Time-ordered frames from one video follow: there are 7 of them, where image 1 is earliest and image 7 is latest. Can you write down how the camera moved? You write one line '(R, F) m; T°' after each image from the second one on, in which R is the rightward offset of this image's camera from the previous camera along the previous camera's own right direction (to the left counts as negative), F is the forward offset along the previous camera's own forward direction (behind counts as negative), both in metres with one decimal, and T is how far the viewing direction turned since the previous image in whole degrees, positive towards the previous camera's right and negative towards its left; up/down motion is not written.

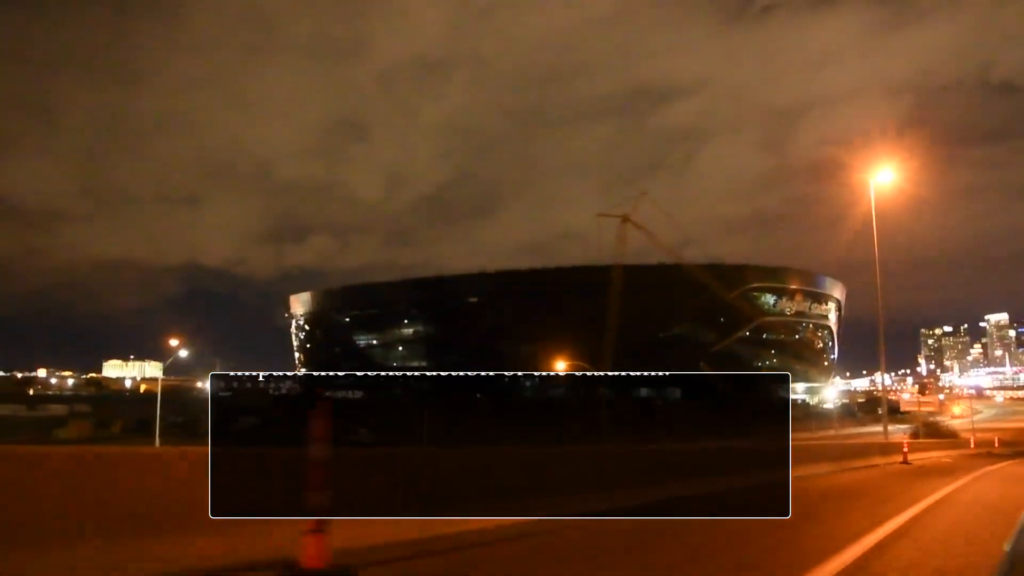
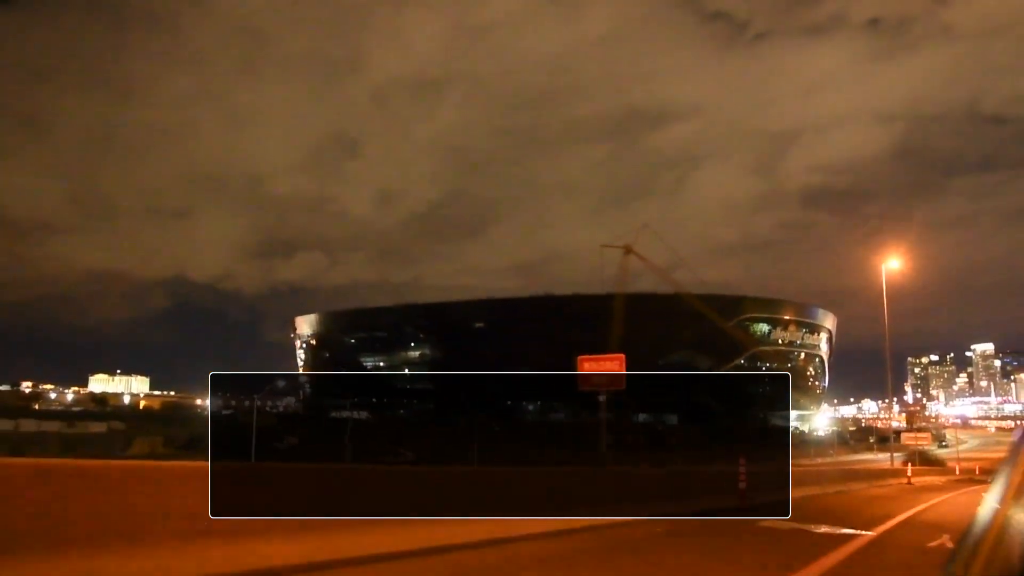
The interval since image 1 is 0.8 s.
(-0.8, -1.6) m; +1°
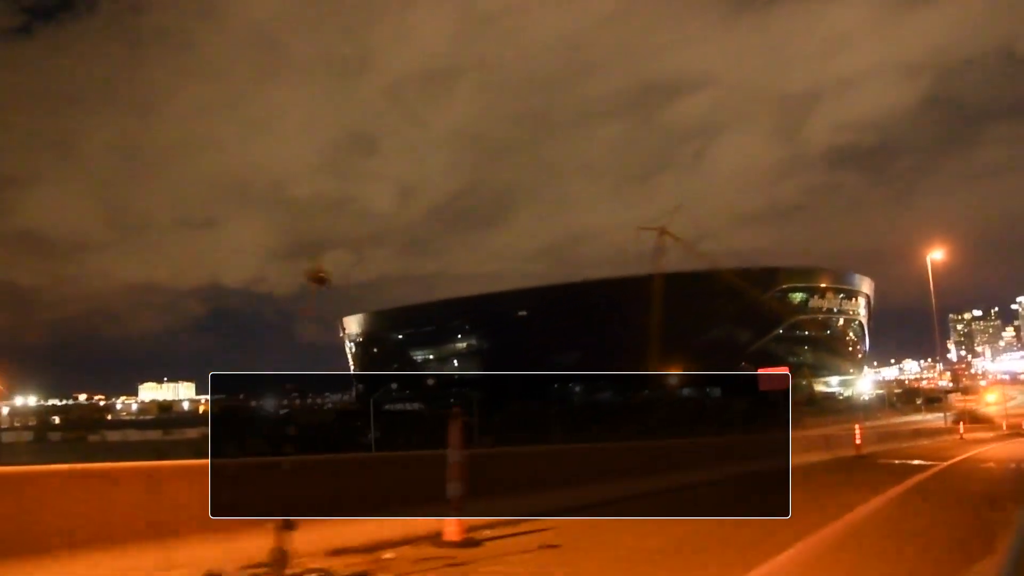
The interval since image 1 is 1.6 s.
(-0.5, -1.5) m; -2°
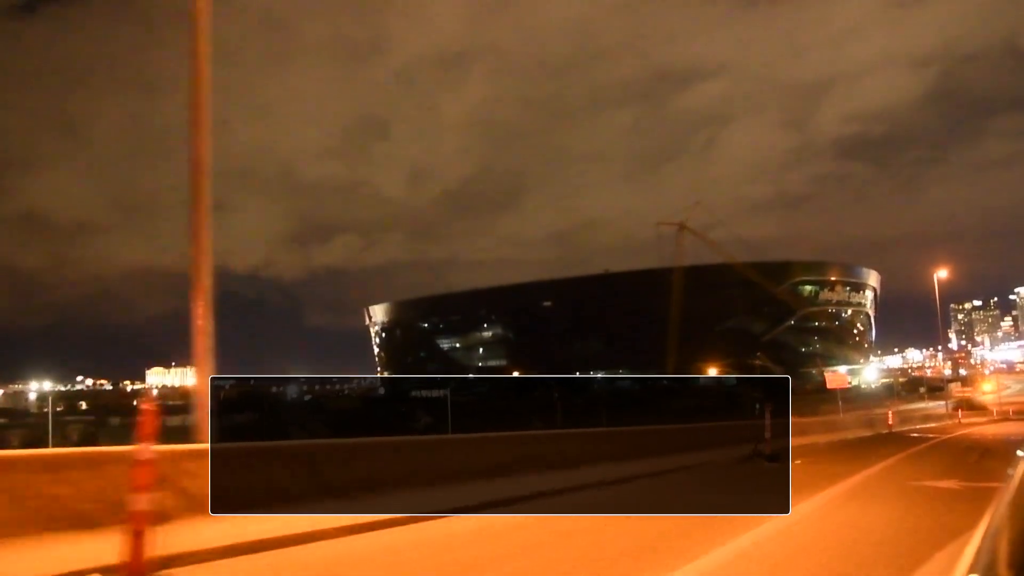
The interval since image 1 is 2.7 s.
(-1.0, -2.4) m; 0°
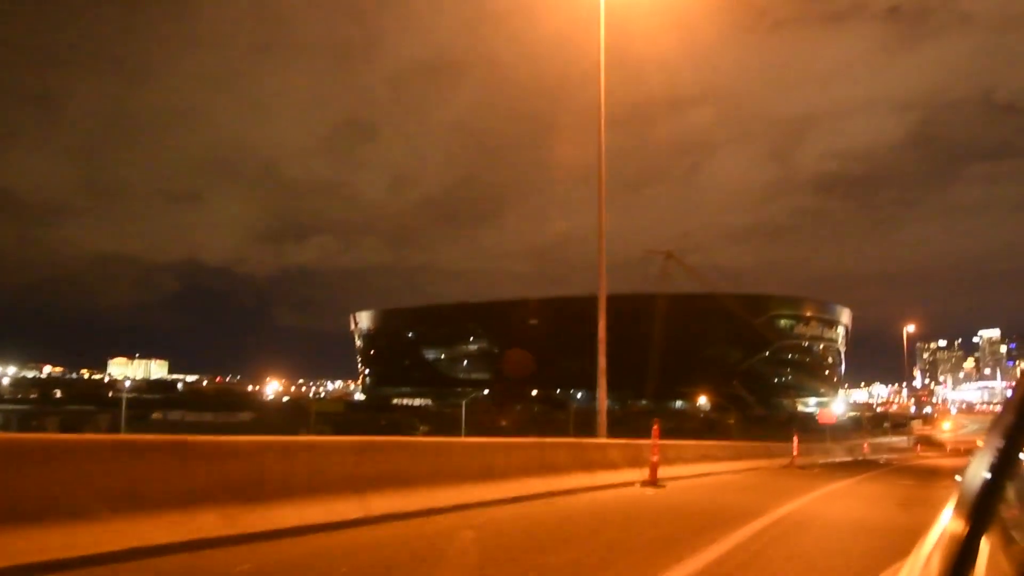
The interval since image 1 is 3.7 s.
(-0.8, -1.5) m; +1°
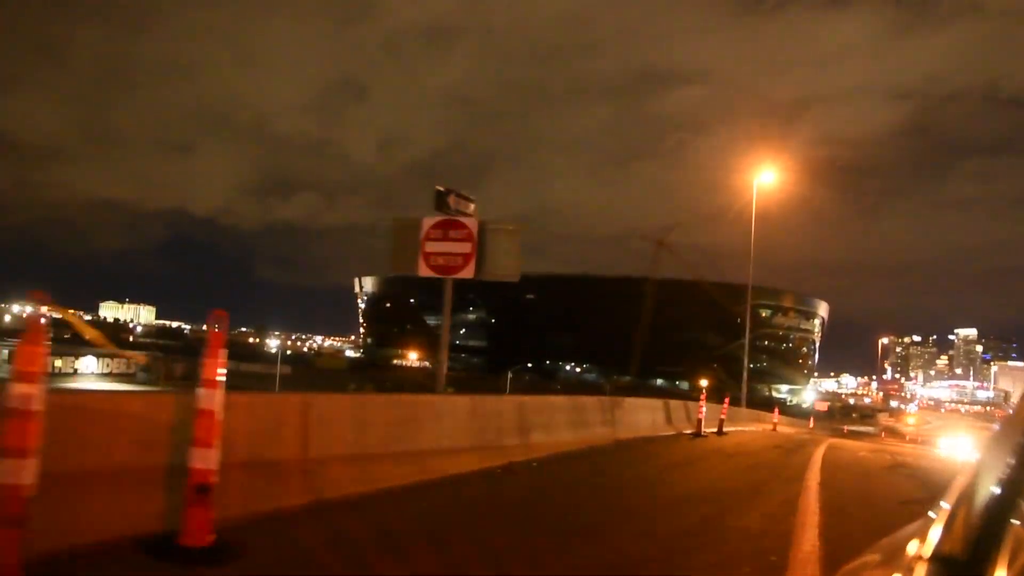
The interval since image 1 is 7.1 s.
(-1.2, -4.2) m; +1°
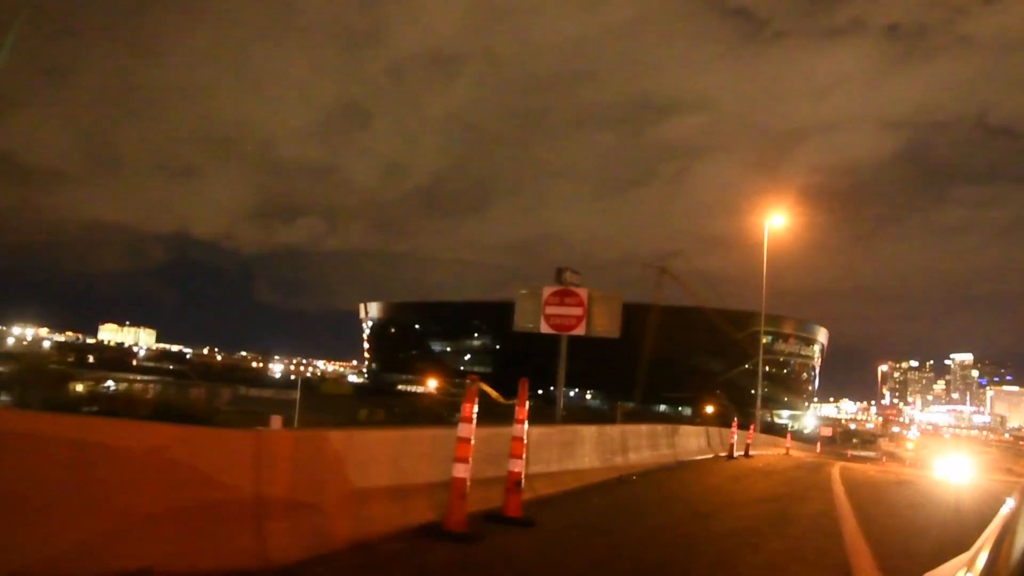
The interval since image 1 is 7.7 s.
(-0.2, -0.3) m; 0°
